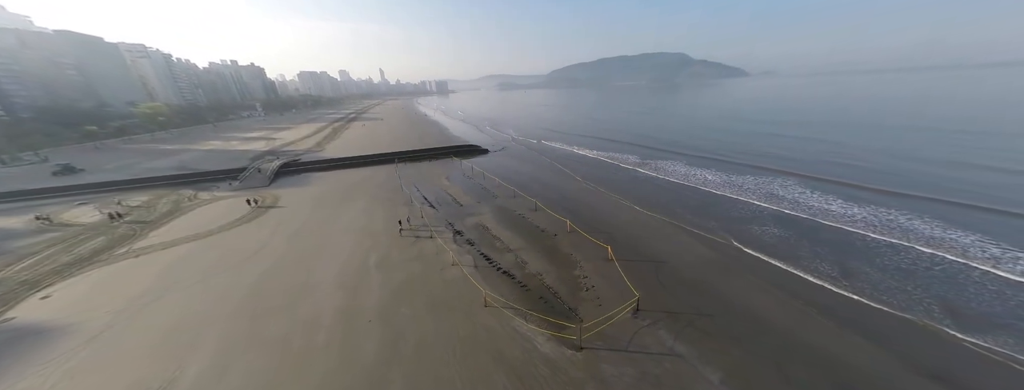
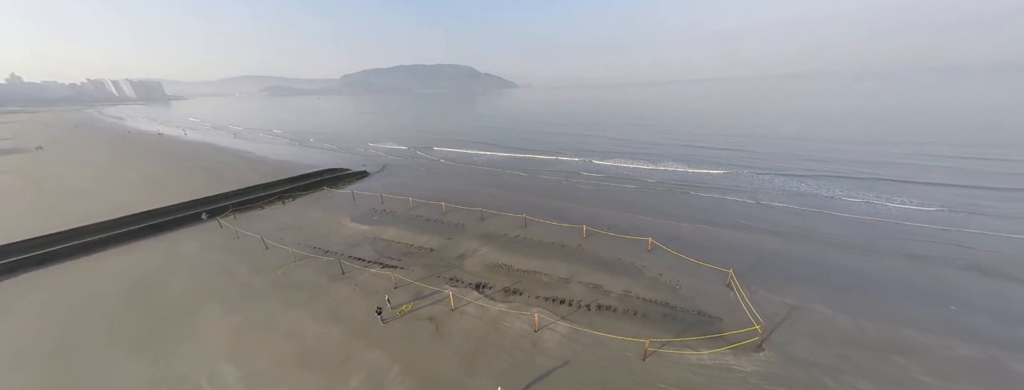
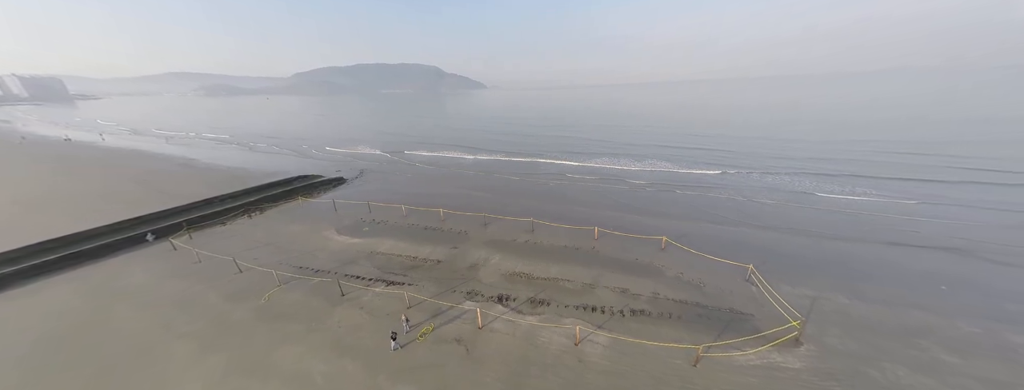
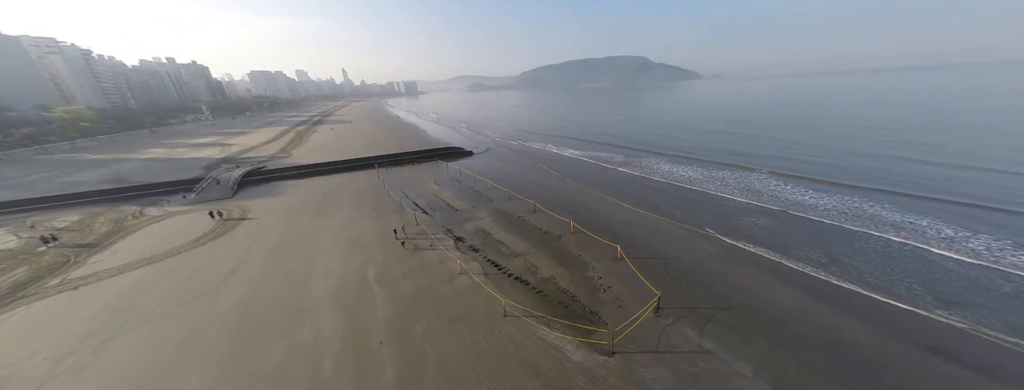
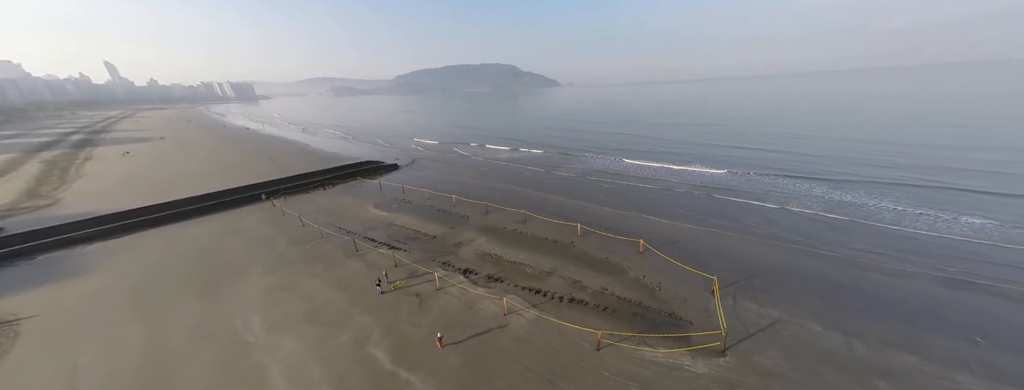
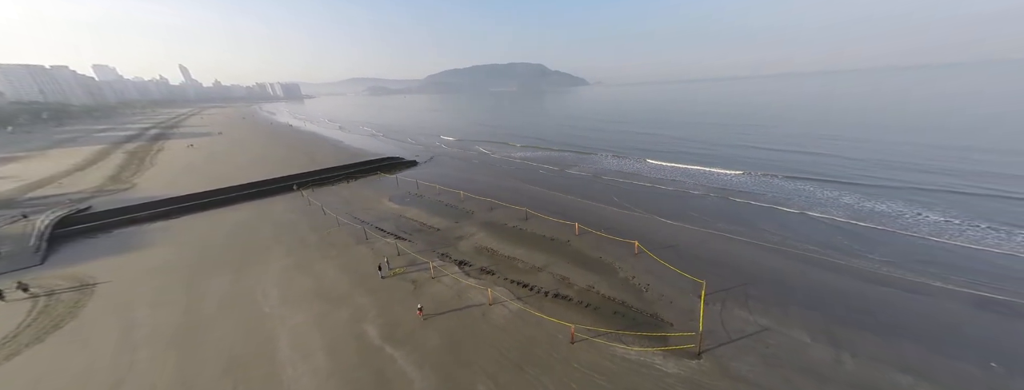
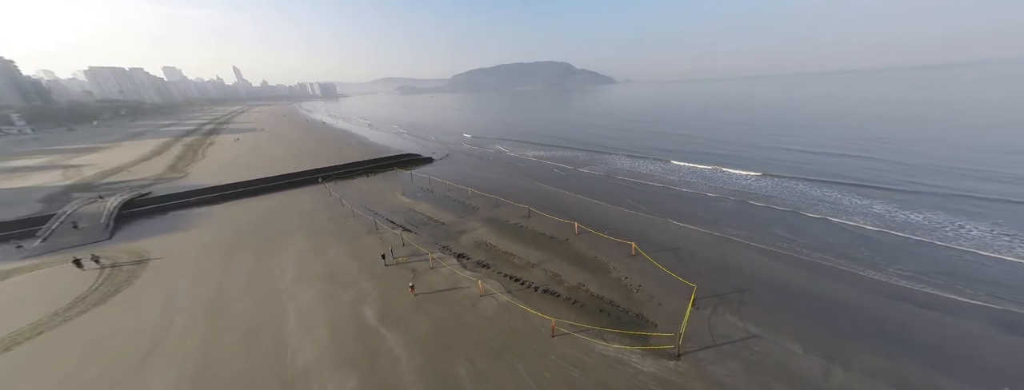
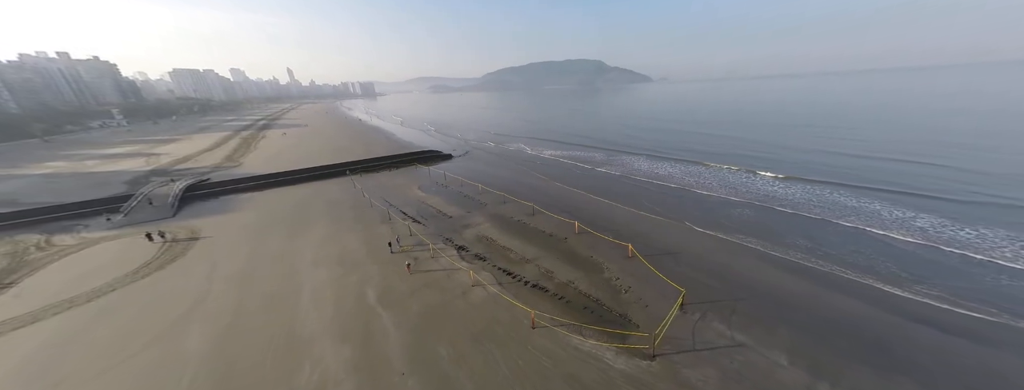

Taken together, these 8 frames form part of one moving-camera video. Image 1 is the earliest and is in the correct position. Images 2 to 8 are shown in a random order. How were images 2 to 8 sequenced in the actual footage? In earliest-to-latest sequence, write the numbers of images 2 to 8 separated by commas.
4, 8, 7, 6, 5, 2, 3
